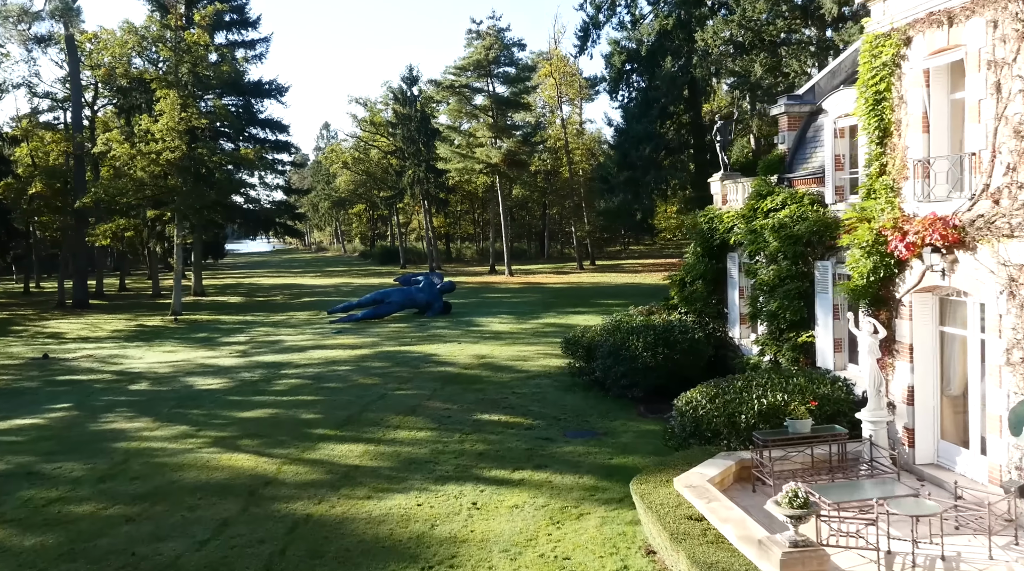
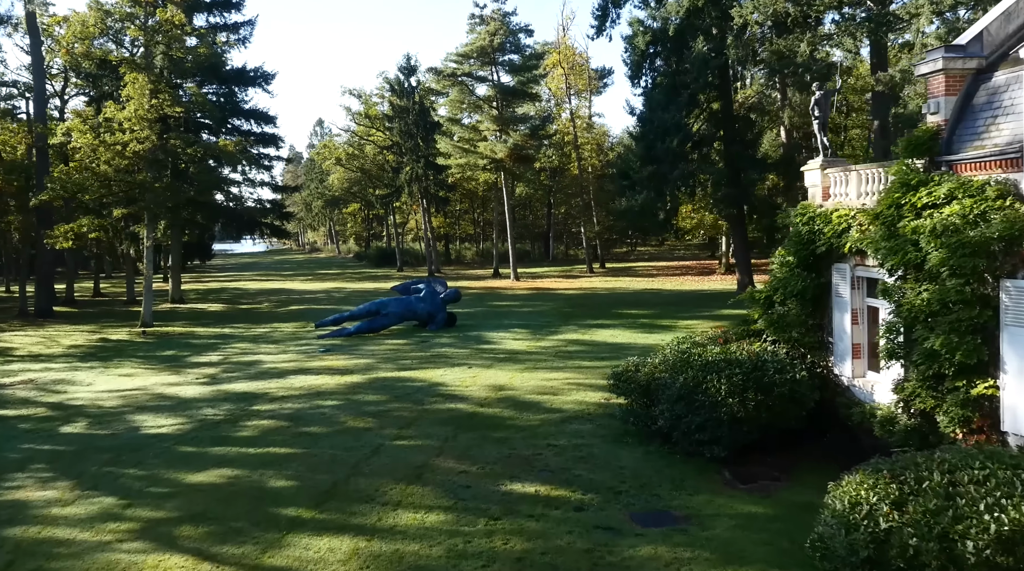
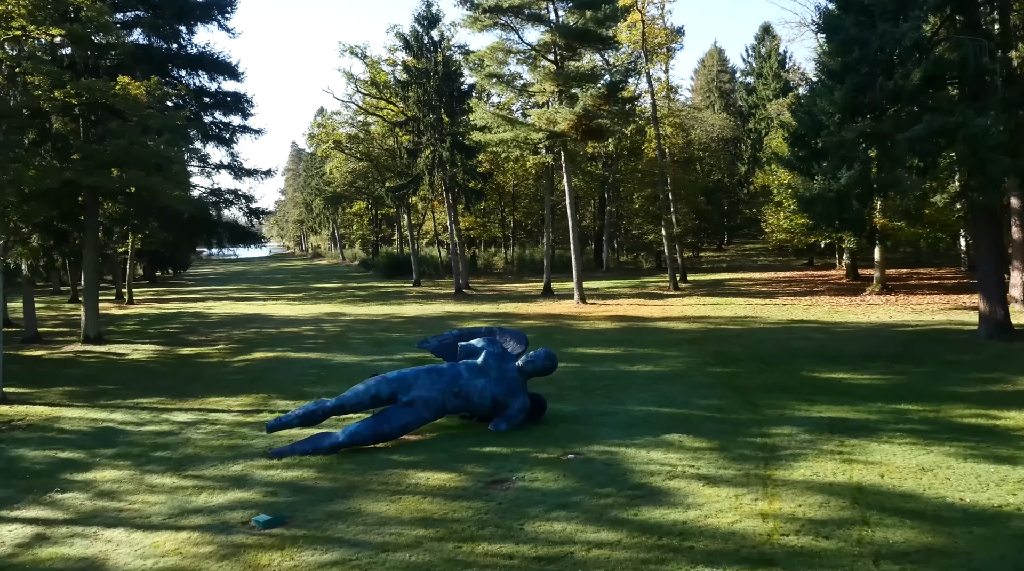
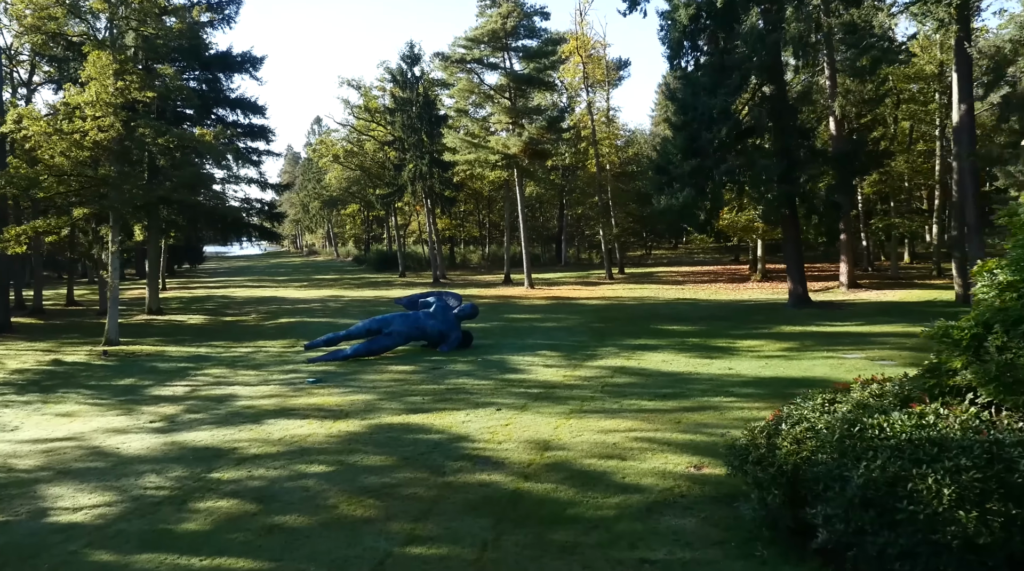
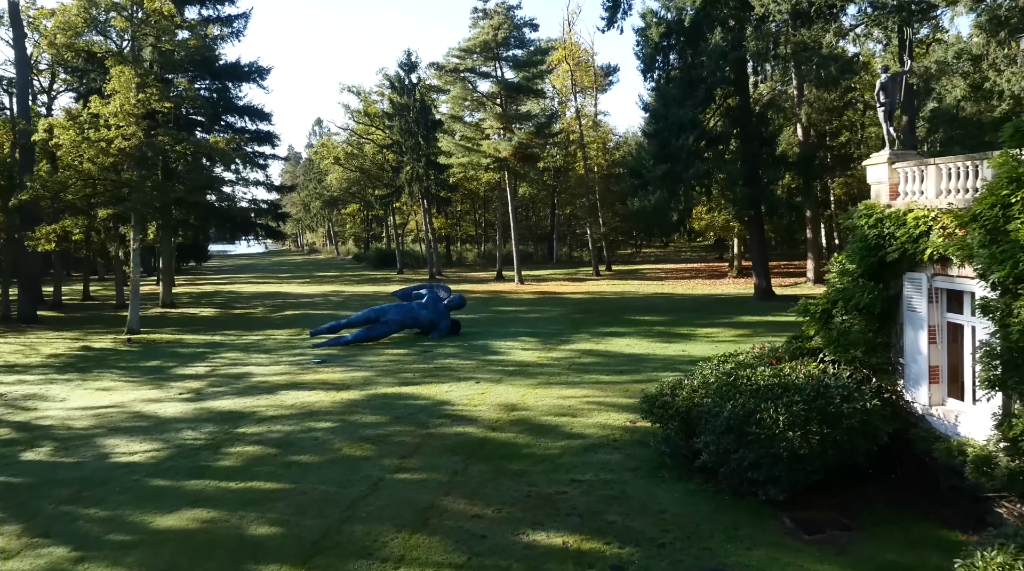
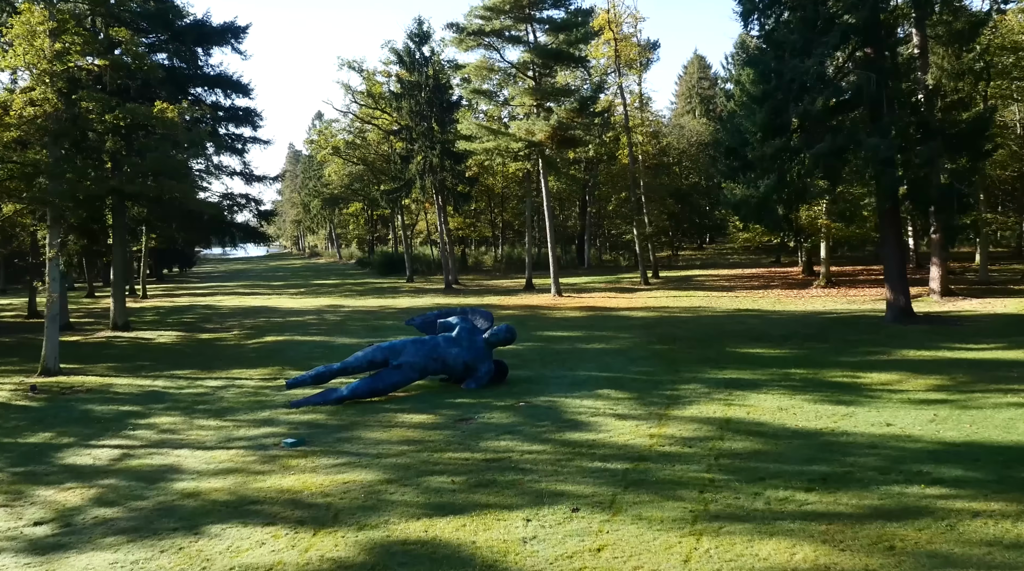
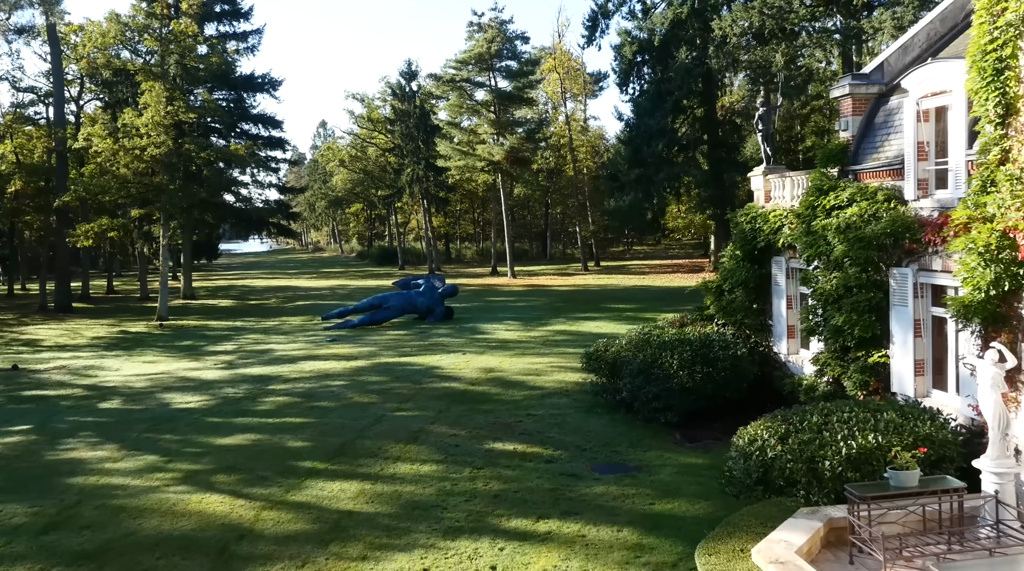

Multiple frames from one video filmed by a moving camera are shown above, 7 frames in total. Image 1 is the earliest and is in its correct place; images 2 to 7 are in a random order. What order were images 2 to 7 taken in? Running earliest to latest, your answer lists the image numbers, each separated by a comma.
7, 2, 5, 4, 6, 3
